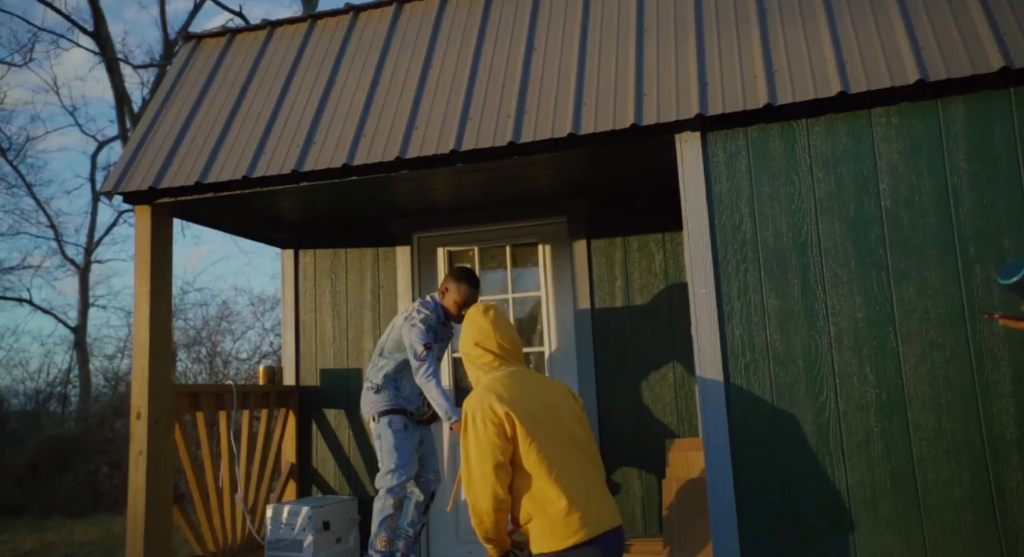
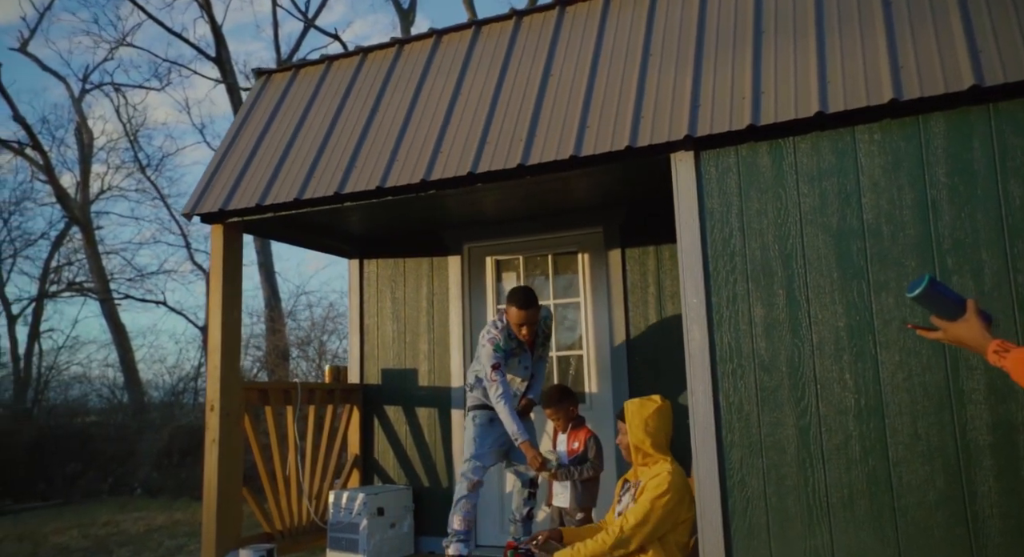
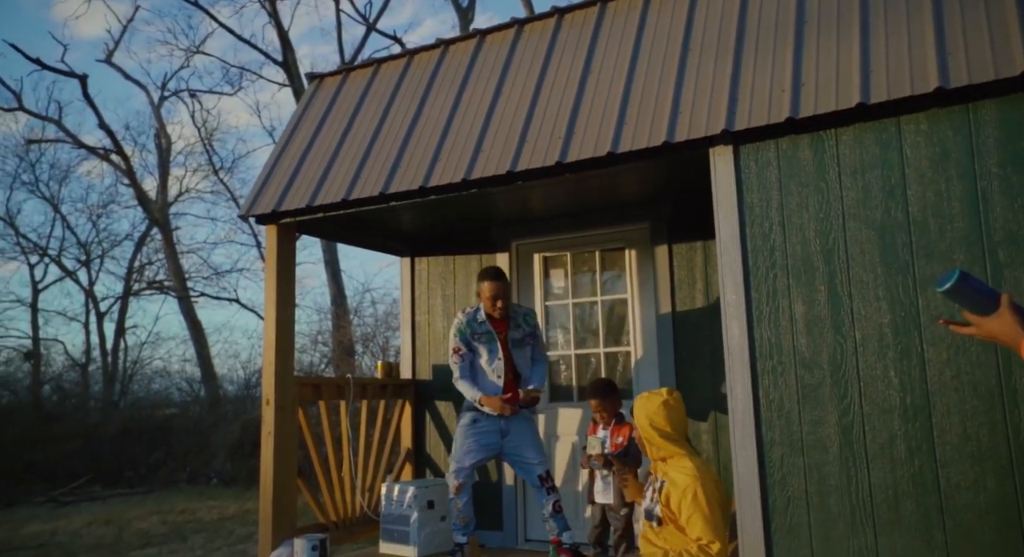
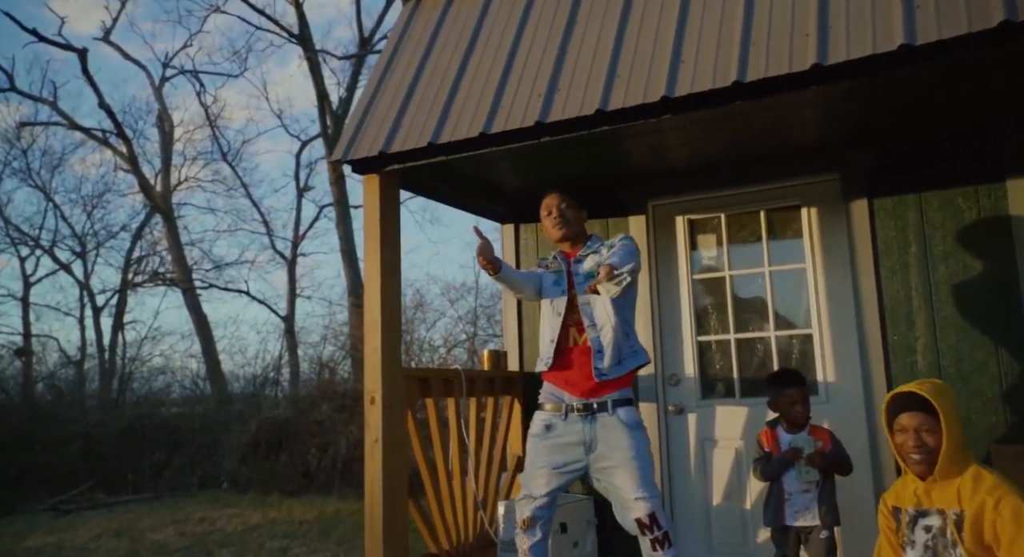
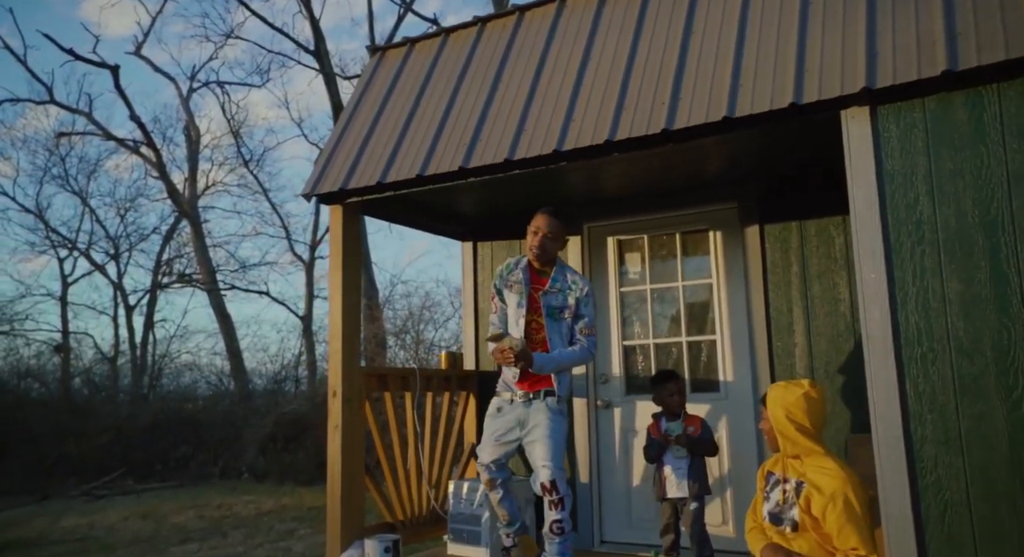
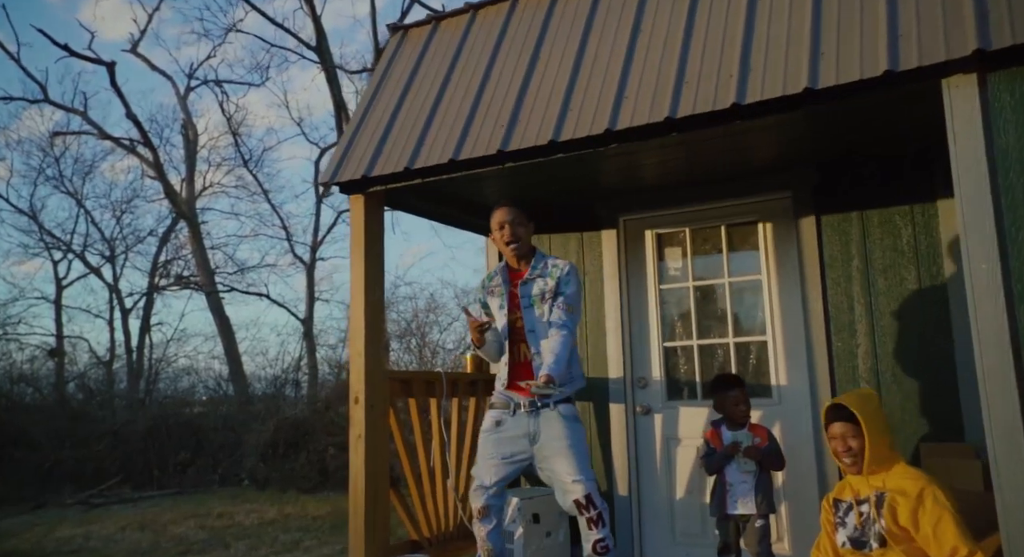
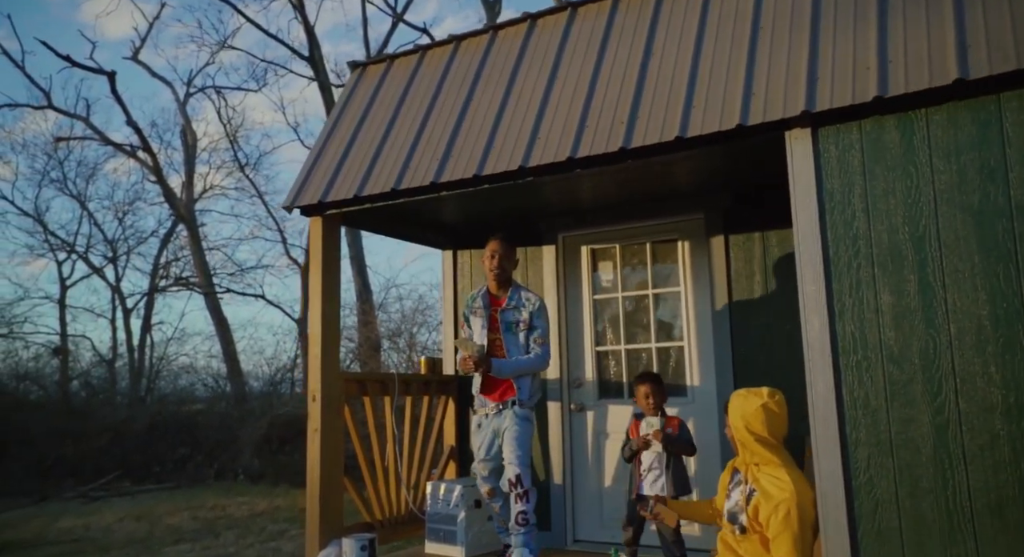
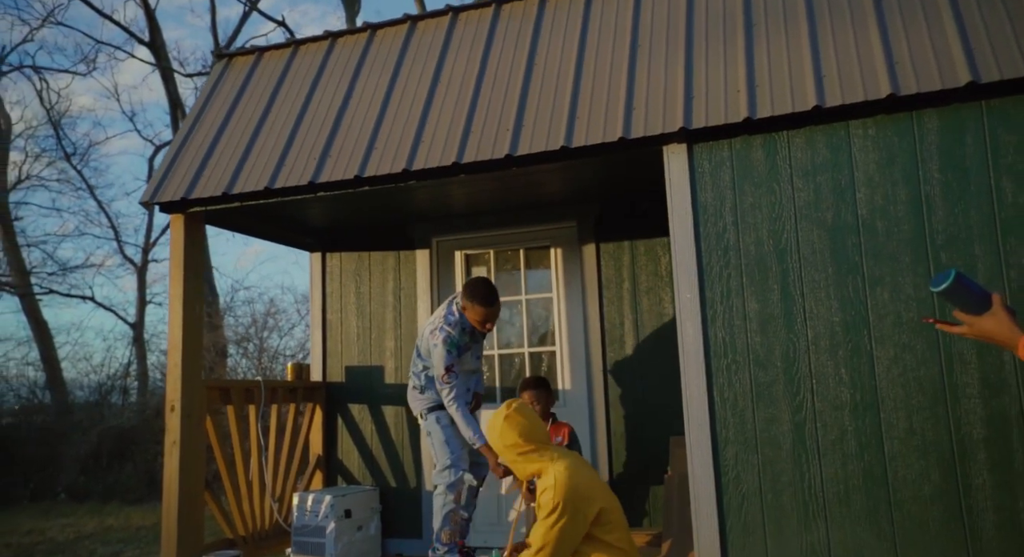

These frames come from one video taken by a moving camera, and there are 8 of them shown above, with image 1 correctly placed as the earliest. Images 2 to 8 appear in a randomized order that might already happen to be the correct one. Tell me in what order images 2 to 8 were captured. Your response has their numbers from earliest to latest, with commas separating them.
8, 2, 3, 7, 5, 6, 4
